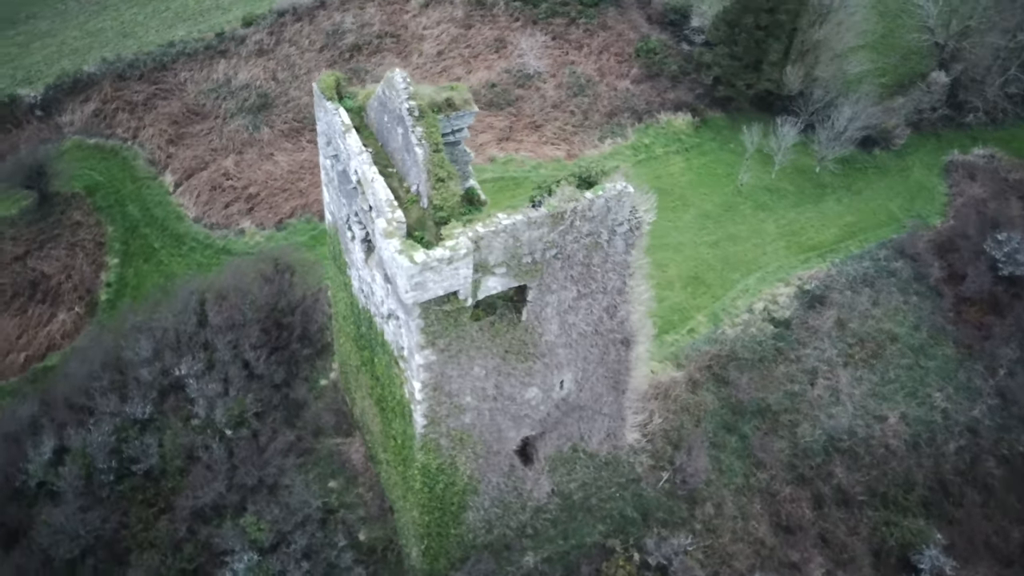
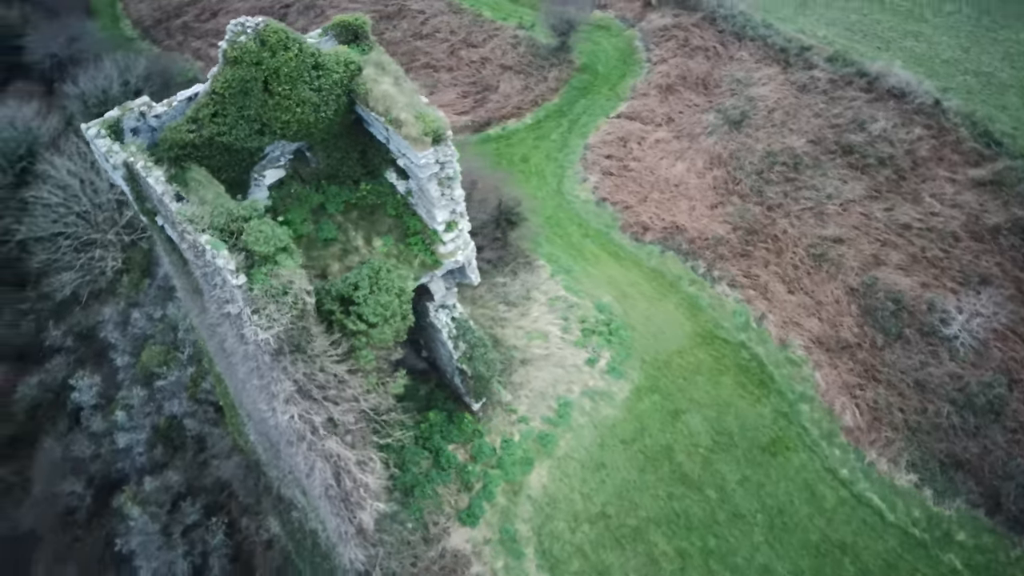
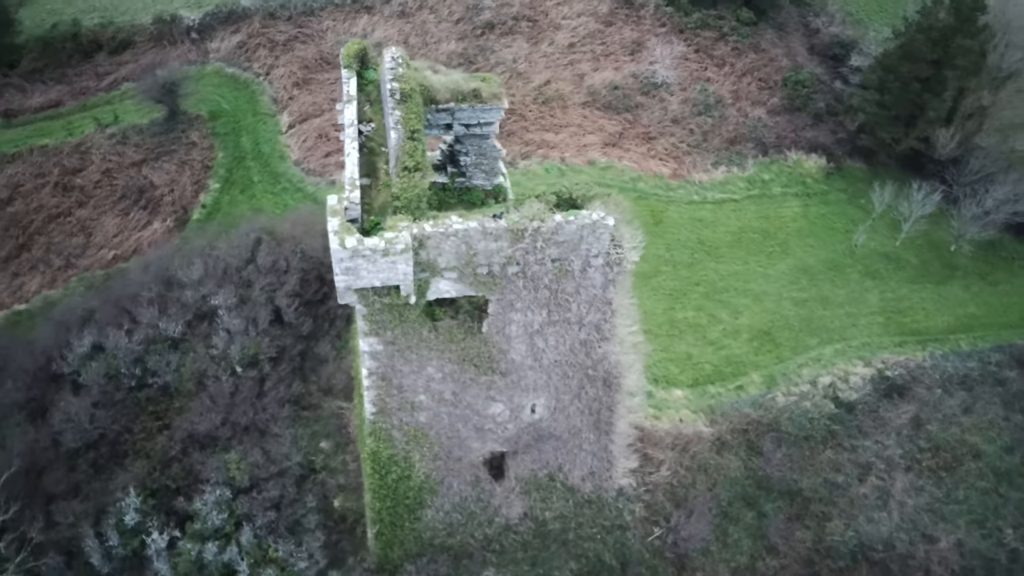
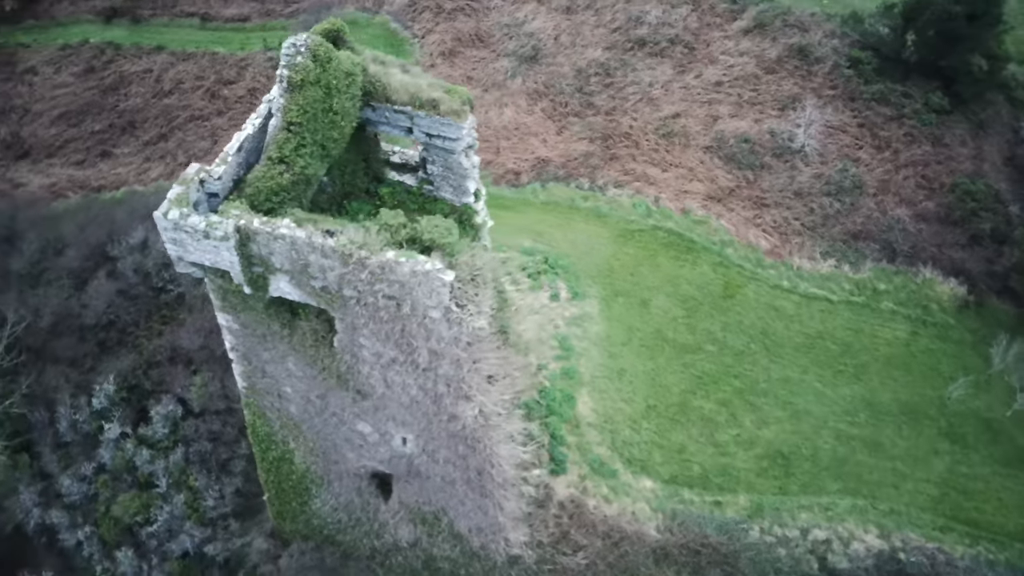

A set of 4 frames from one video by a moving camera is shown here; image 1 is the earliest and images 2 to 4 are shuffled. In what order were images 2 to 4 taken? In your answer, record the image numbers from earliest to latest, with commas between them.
3, 4, 2
